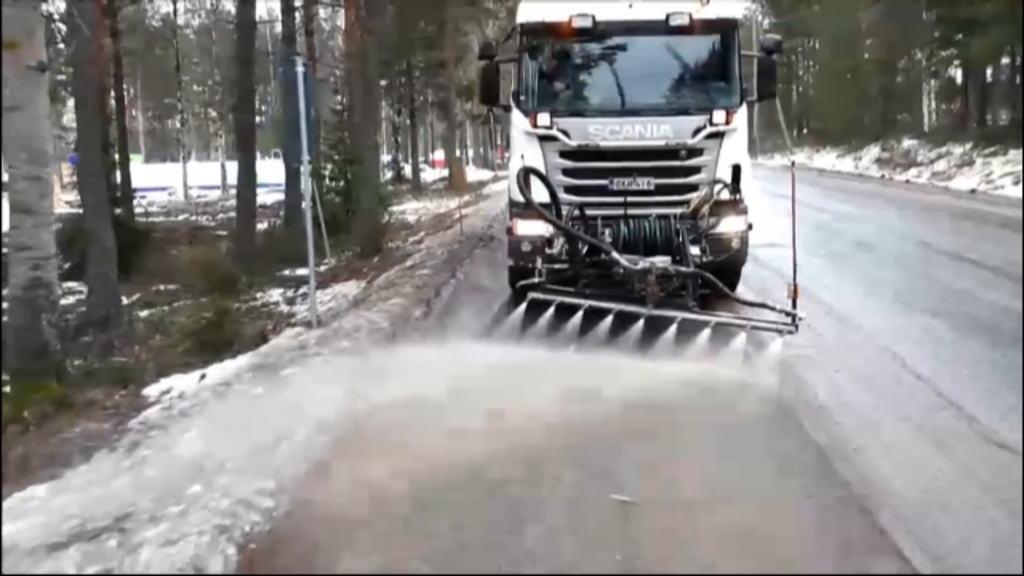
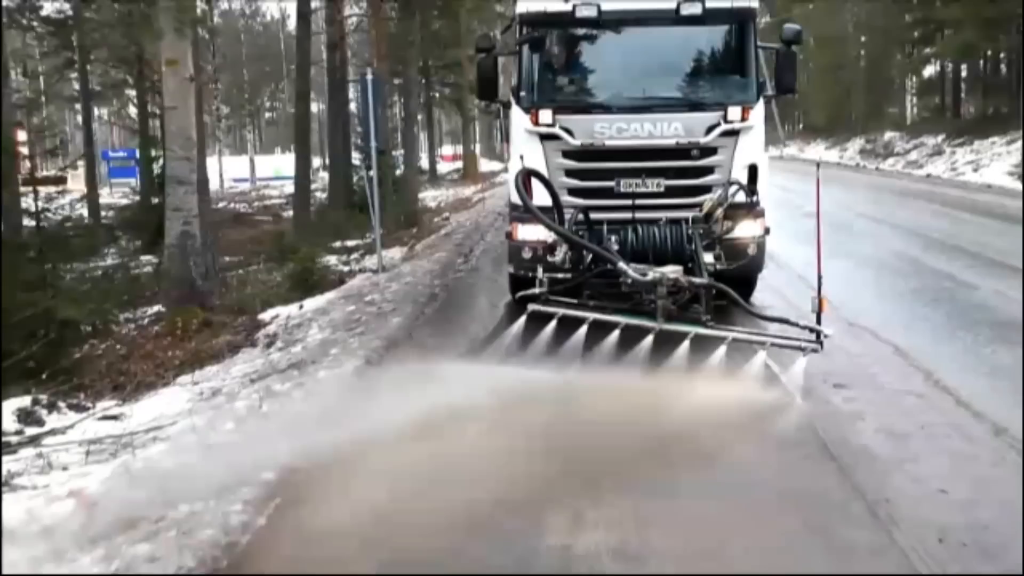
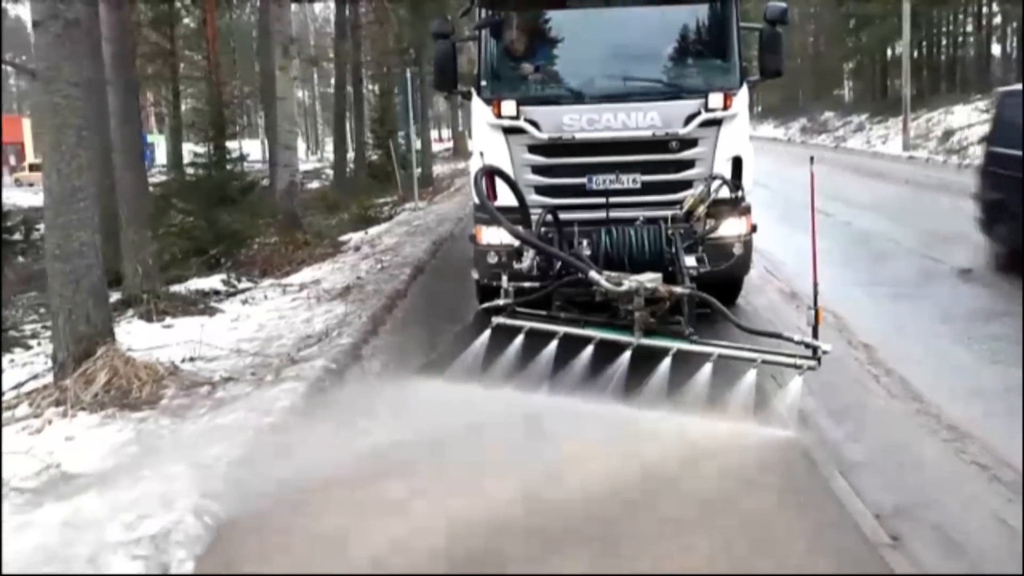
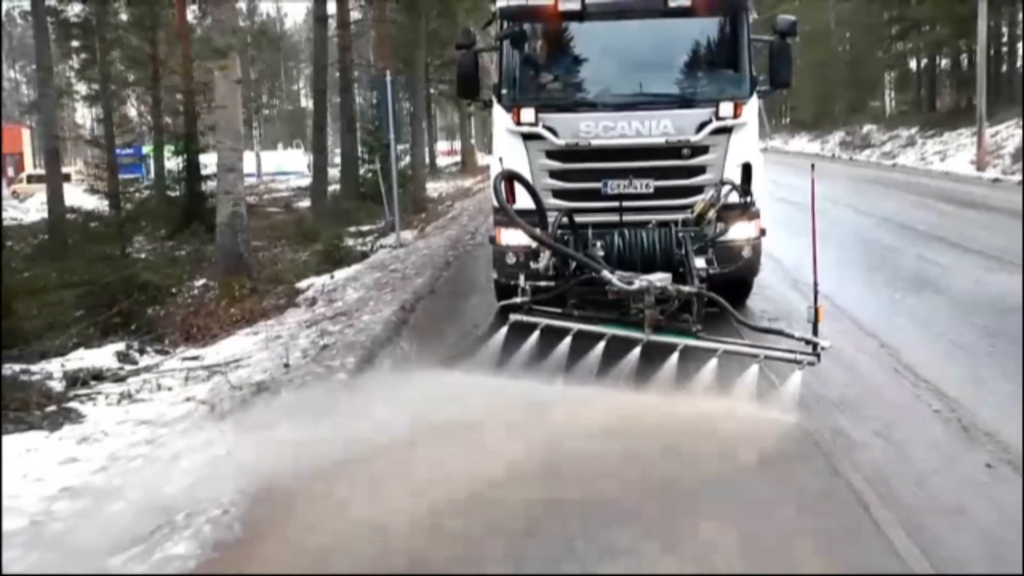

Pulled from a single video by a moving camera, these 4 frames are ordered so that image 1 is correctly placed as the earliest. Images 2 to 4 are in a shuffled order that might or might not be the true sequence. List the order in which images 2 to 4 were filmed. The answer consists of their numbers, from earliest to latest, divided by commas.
2, 4, 3
